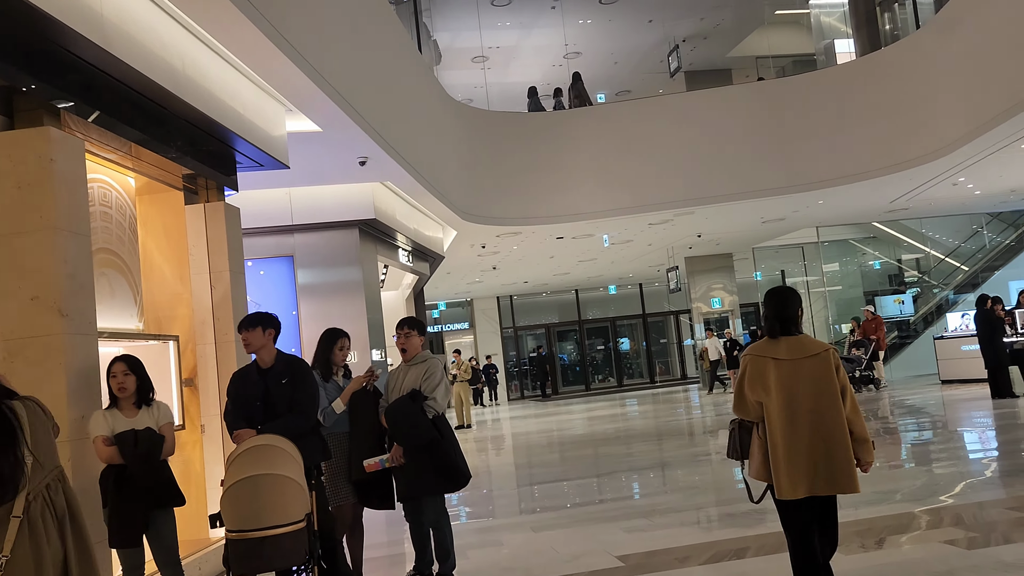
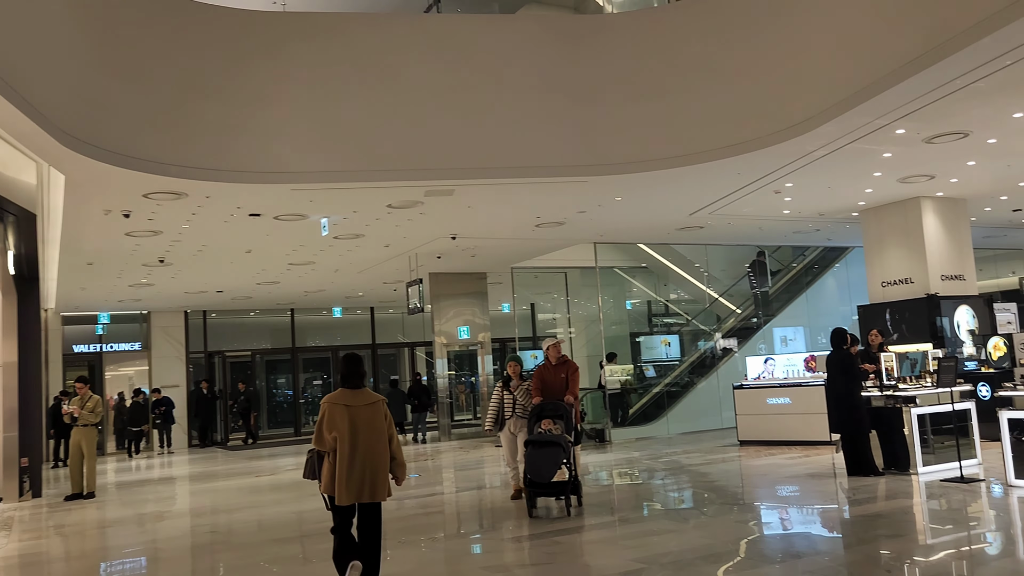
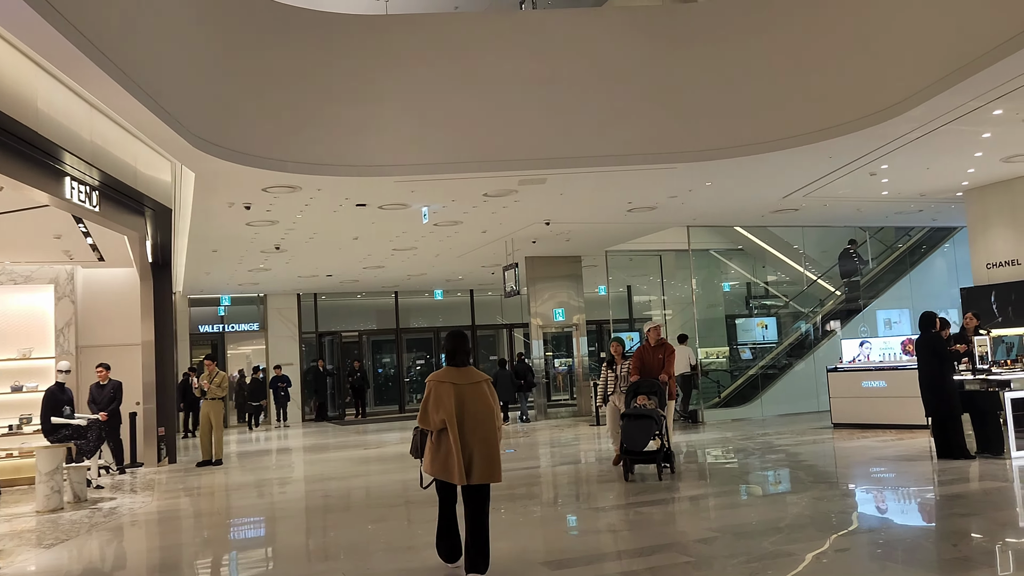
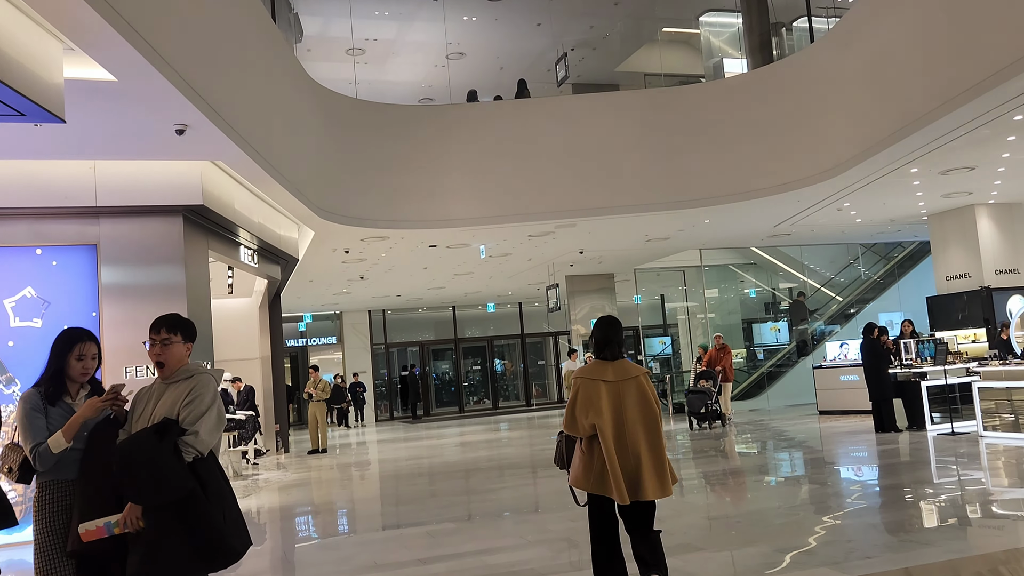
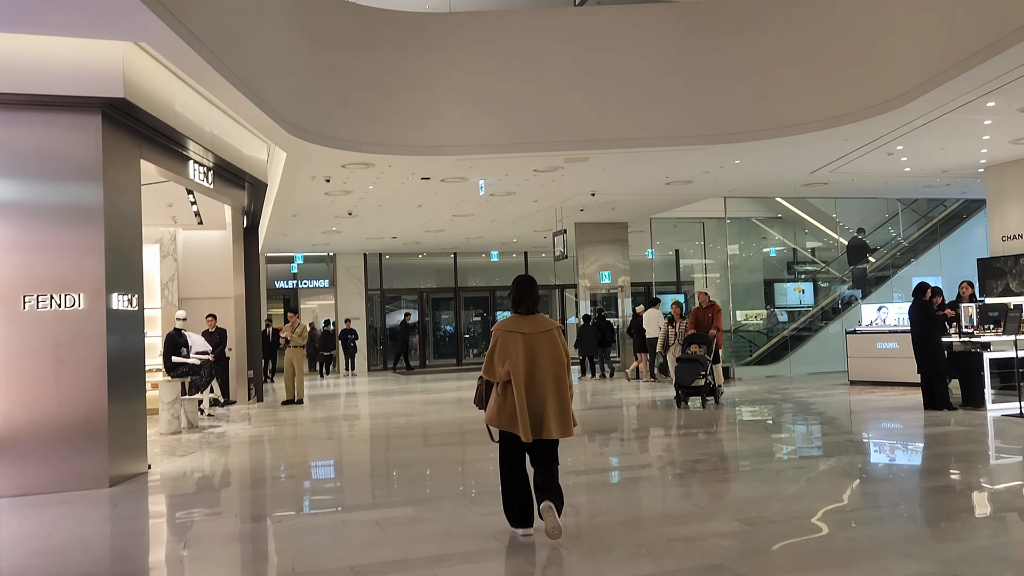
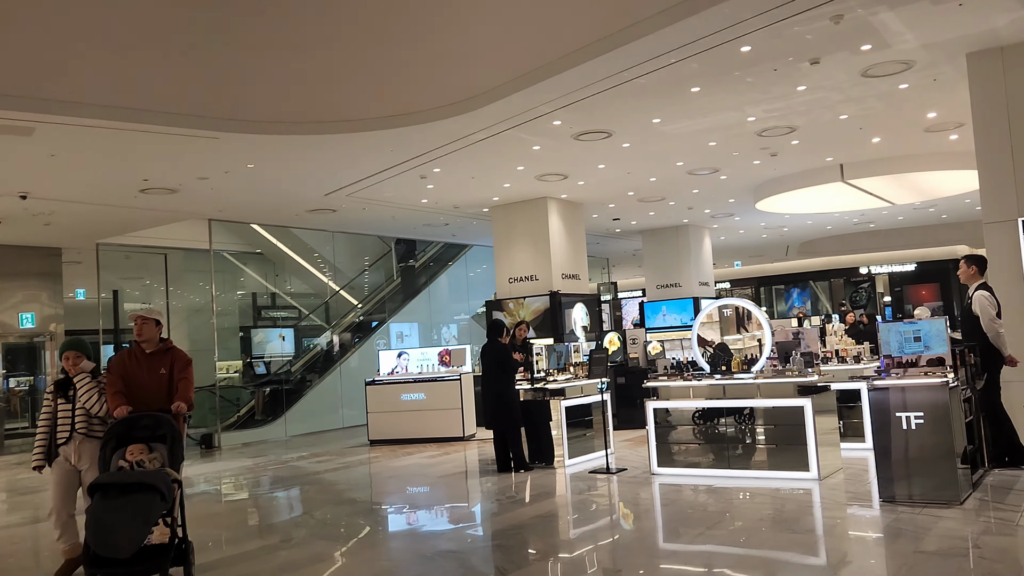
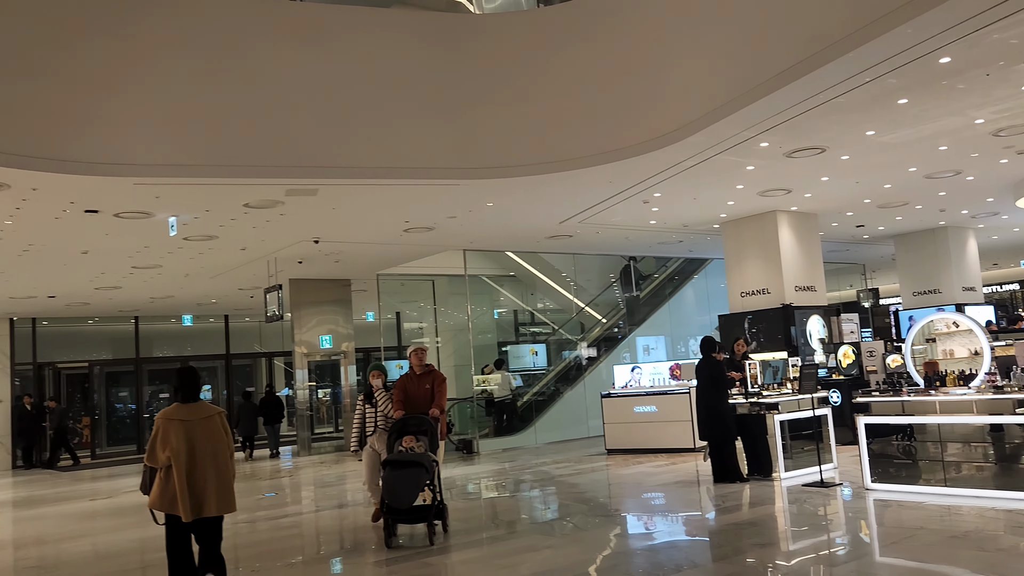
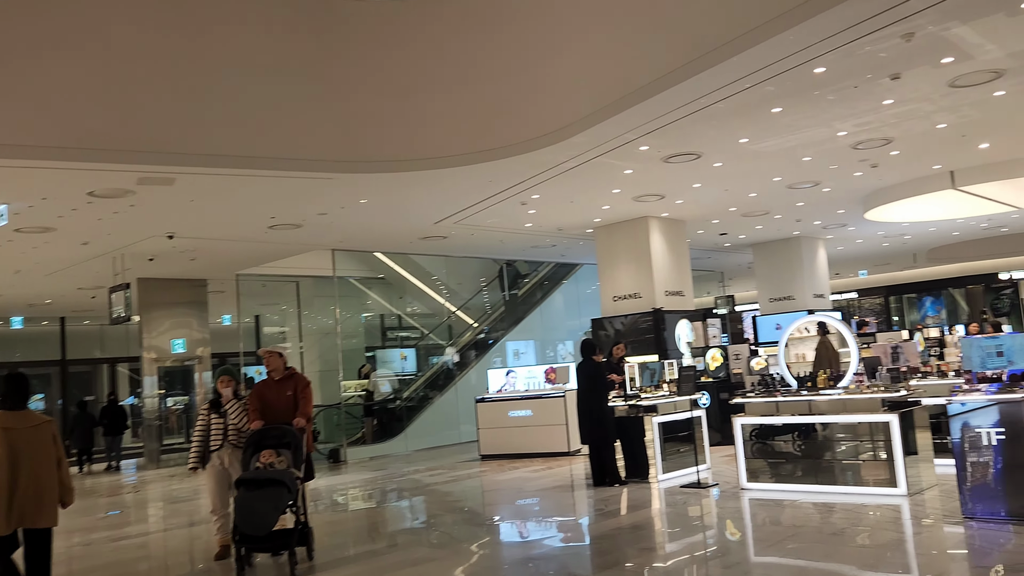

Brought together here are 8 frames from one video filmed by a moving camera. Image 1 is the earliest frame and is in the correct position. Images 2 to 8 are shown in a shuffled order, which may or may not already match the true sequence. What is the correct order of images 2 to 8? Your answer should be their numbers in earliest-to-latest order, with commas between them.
4, 5, 3, 2, 7, 8, 6
